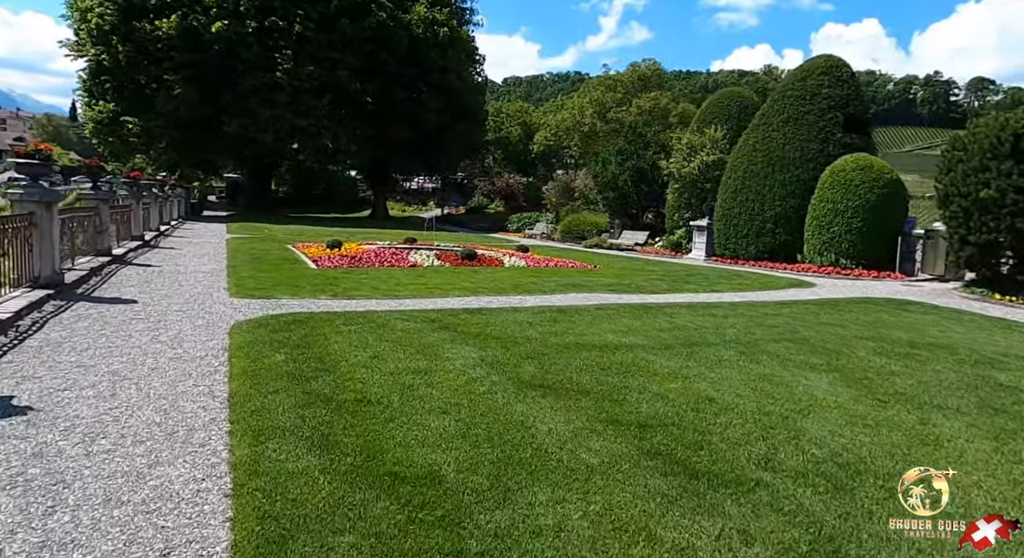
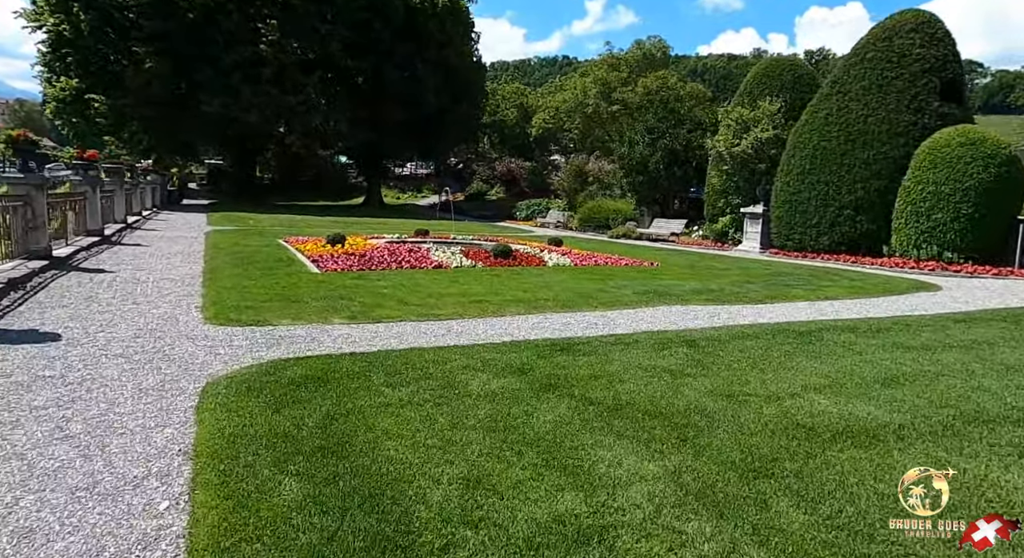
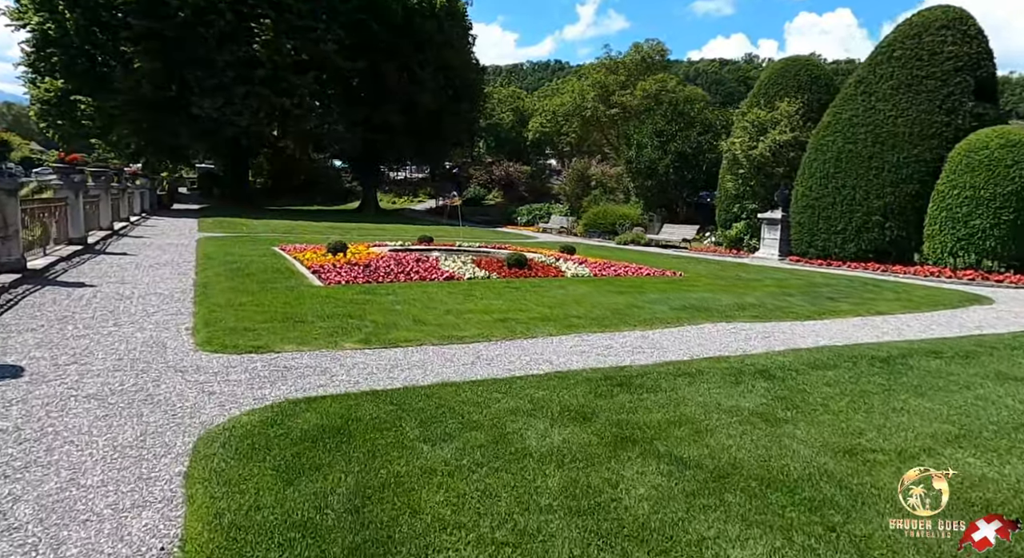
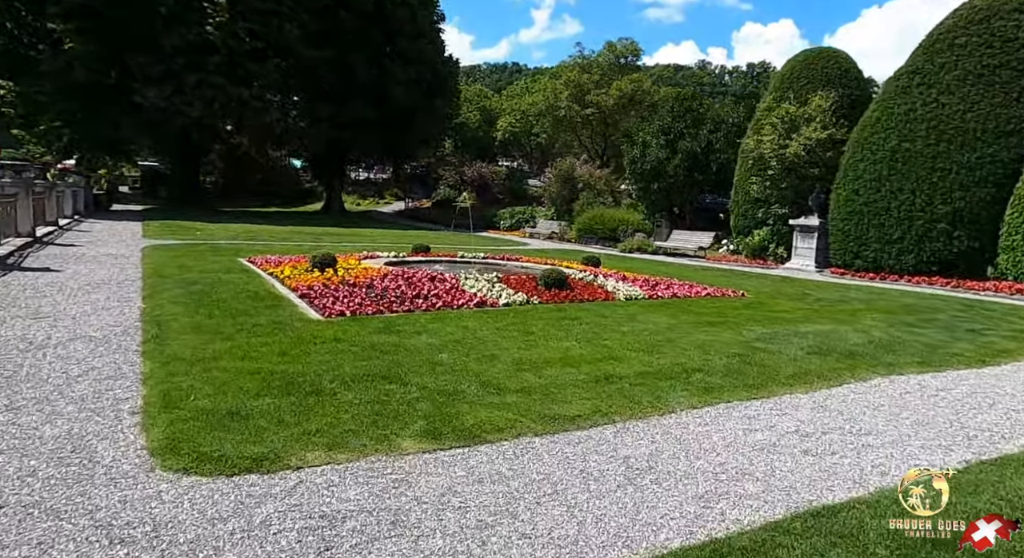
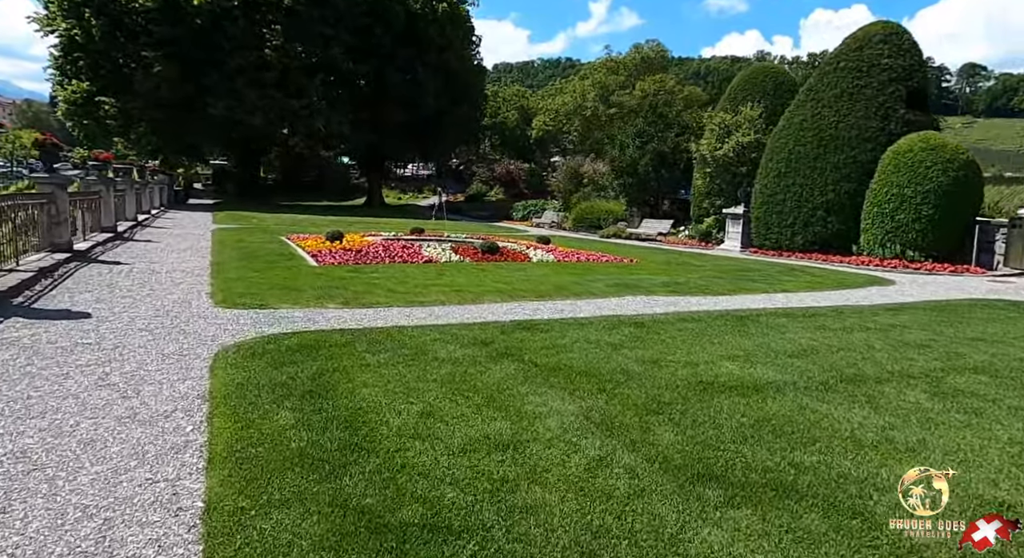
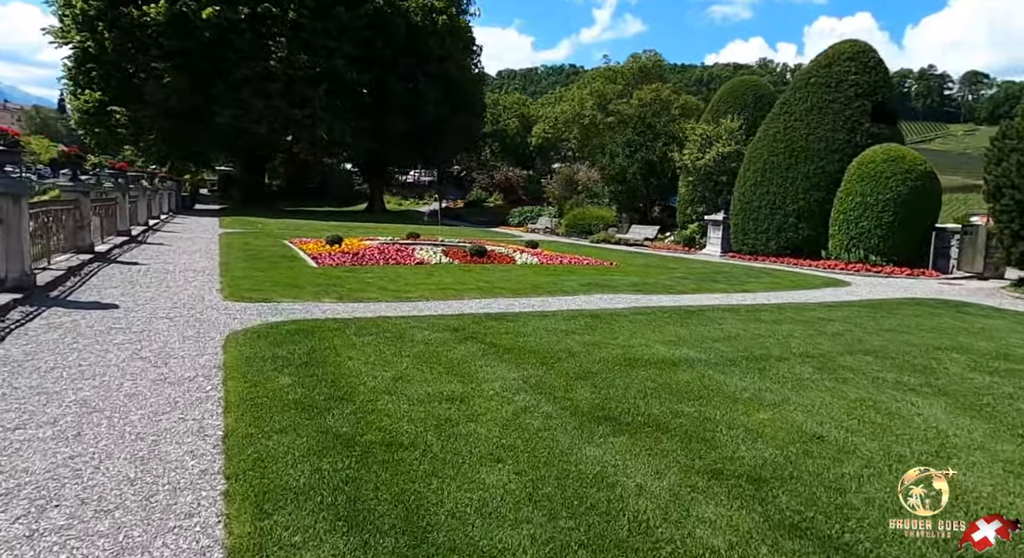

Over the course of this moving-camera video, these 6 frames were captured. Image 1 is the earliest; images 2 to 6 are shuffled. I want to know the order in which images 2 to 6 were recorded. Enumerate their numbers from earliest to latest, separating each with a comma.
6, 5, 2, 3, 4
